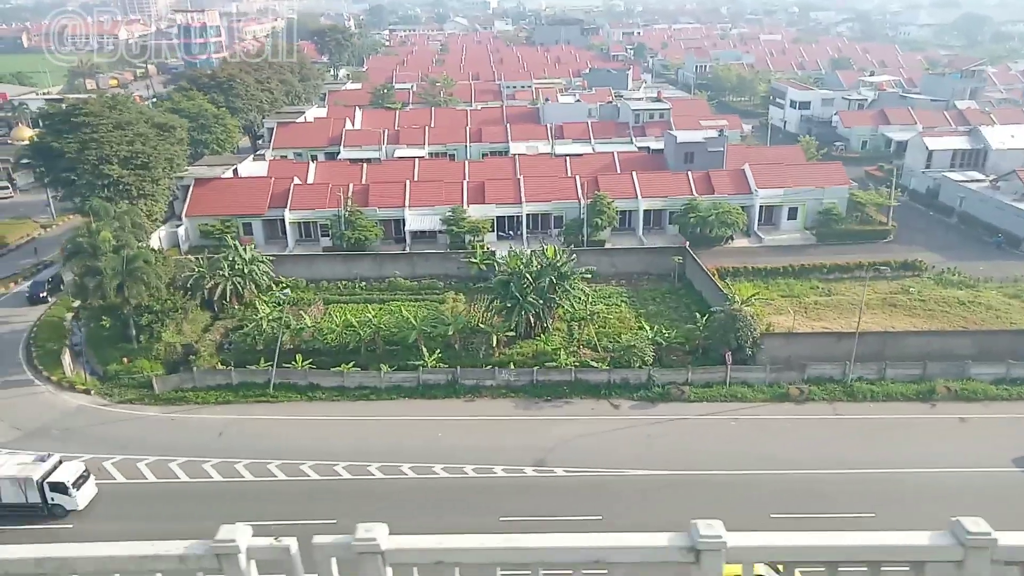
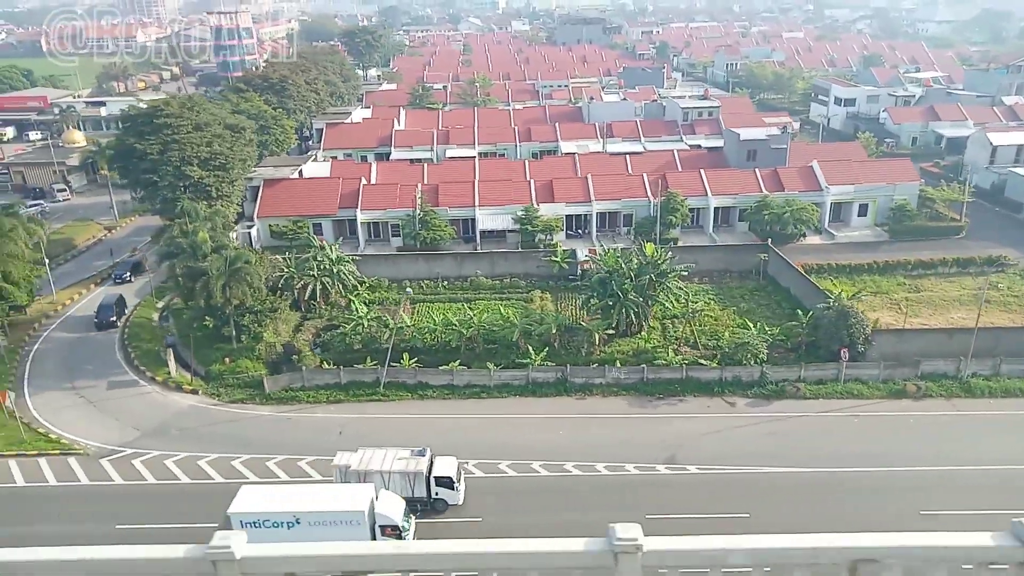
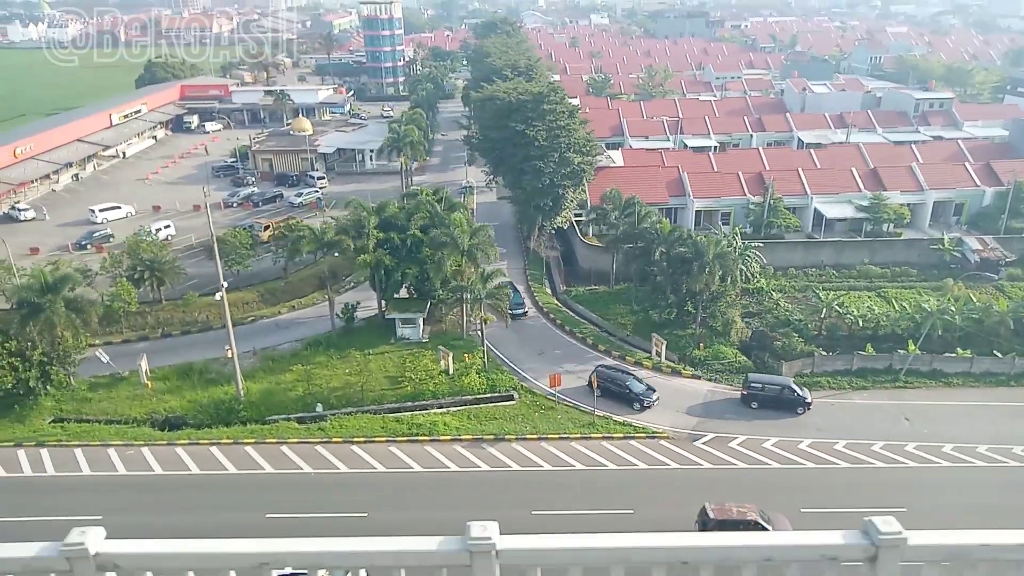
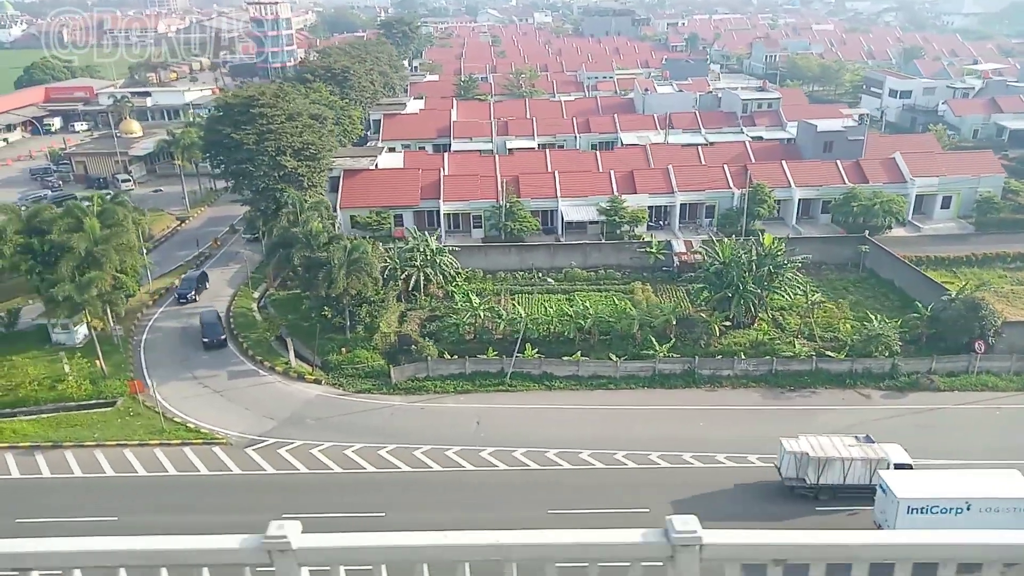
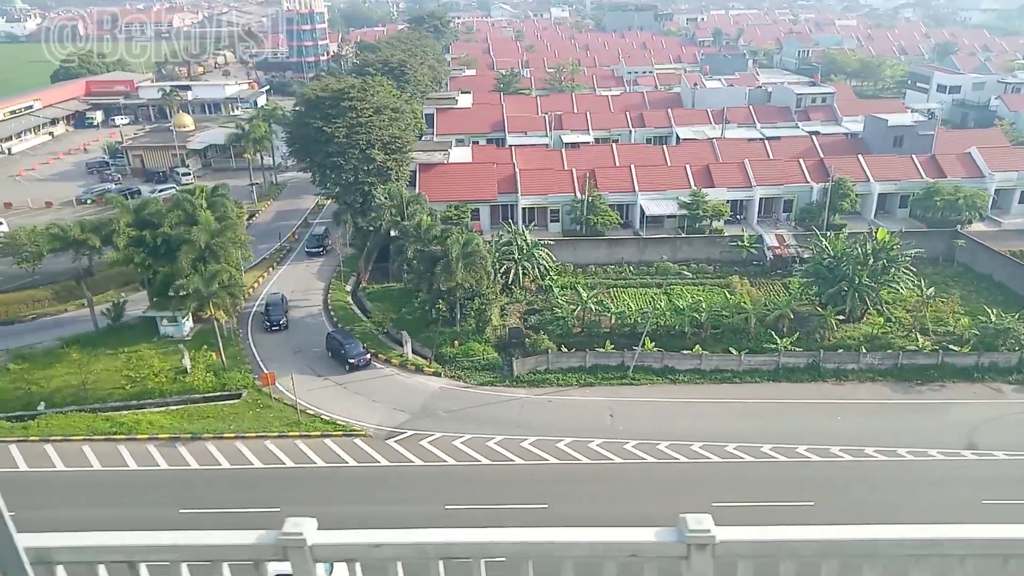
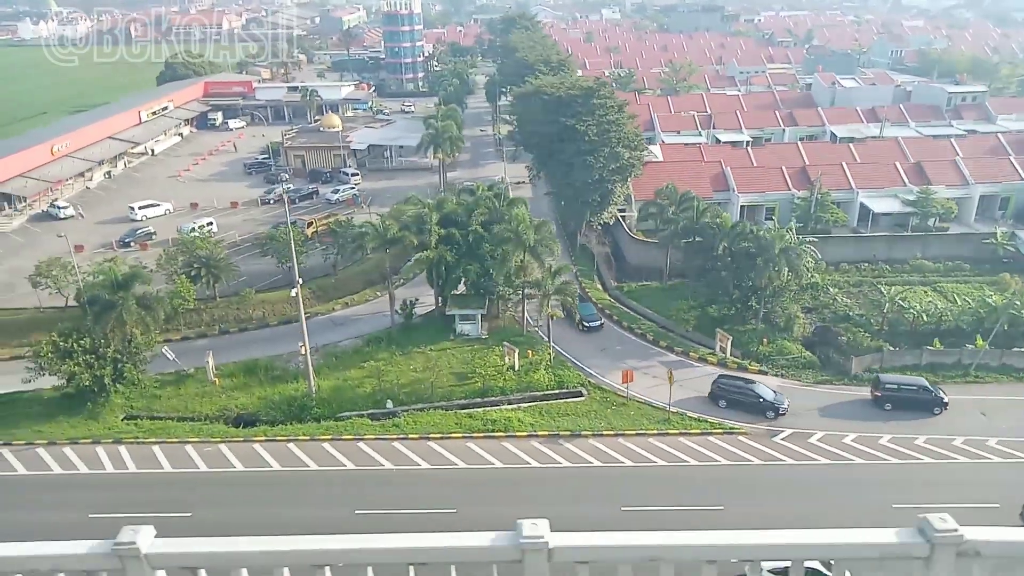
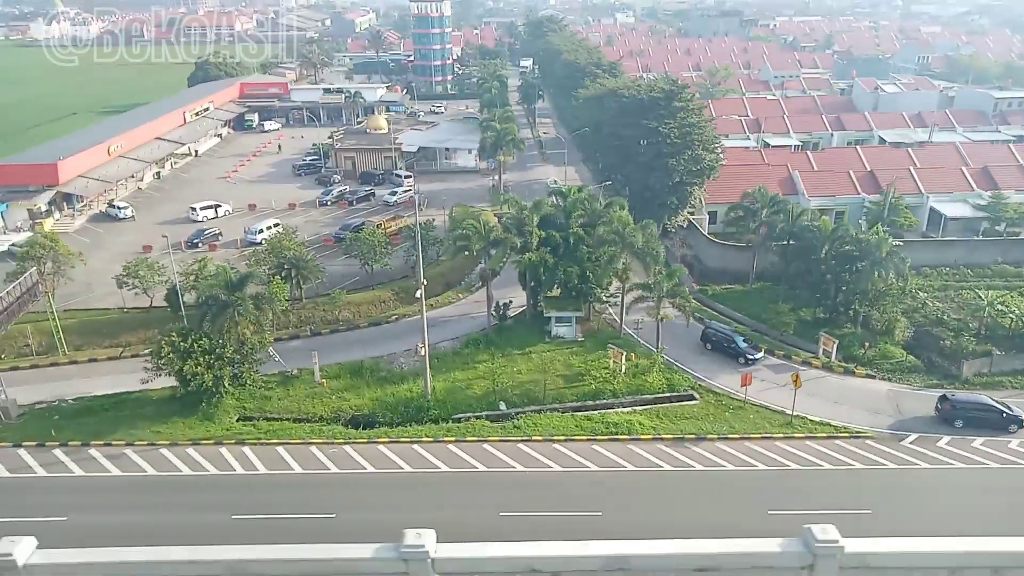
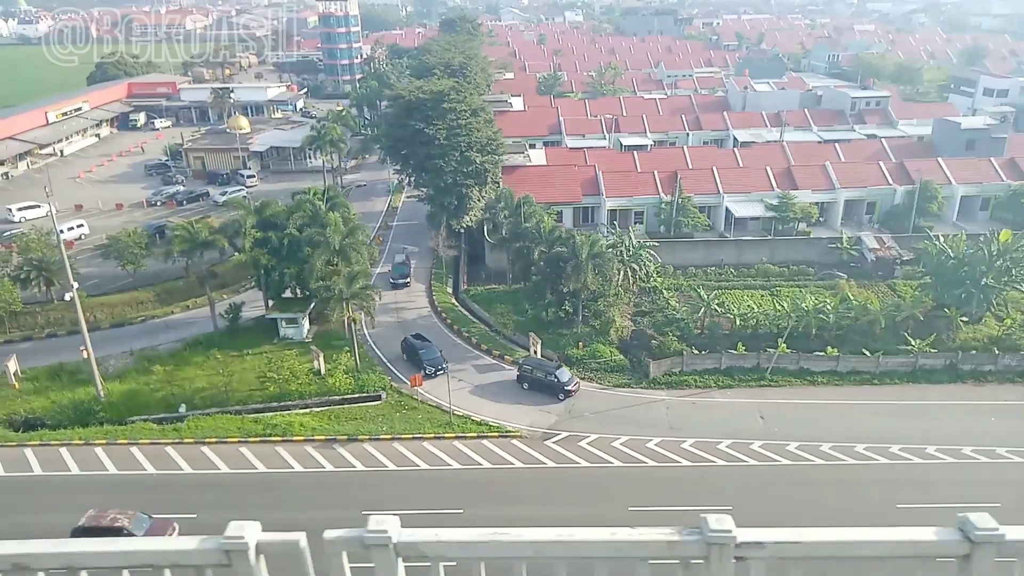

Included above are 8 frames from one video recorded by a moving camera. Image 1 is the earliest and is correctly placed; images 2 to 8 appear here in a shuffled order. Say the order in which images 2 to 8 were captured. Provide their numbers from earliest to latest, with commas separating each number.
2, 4, 5, 8, 3, 6, 7
